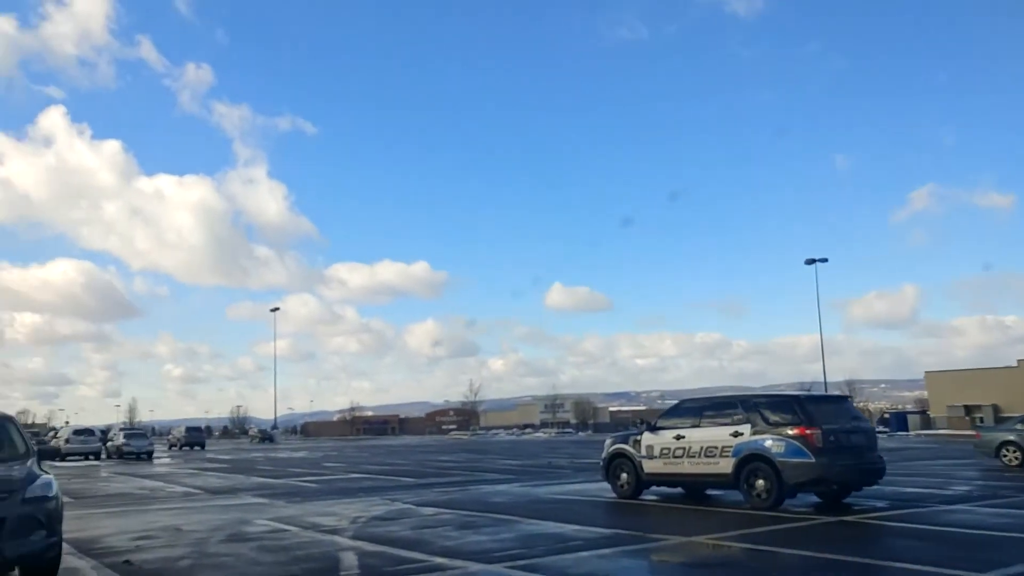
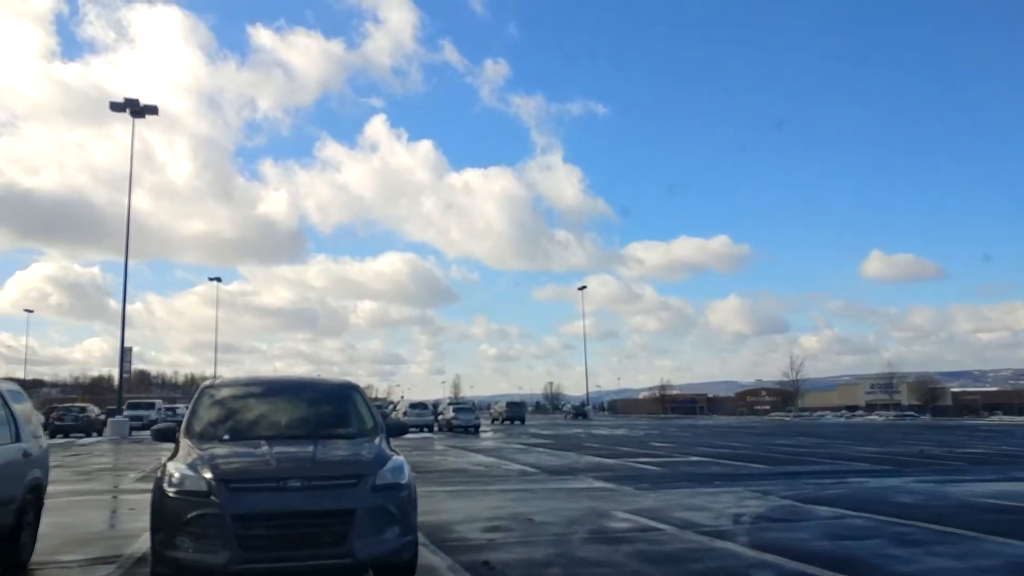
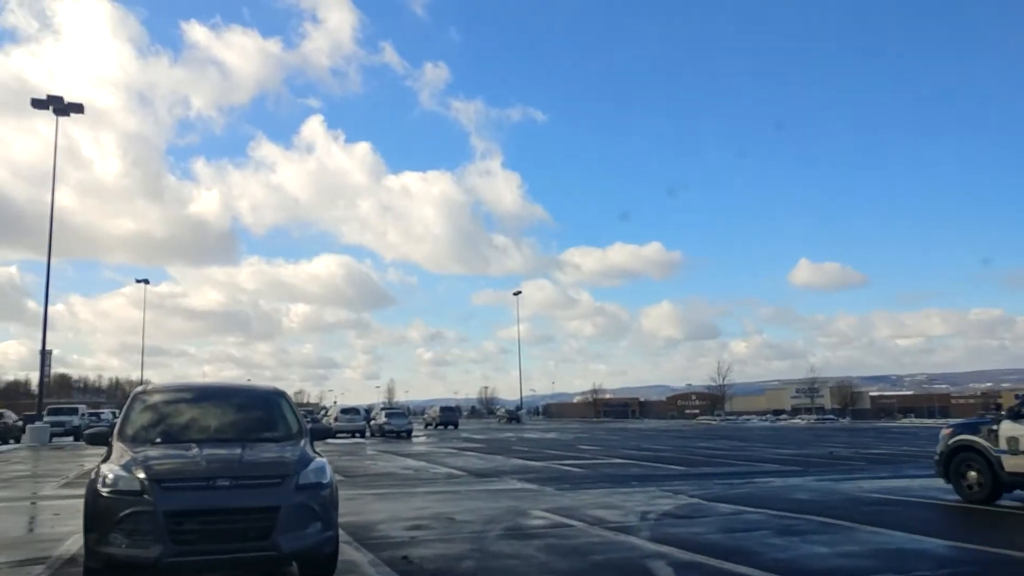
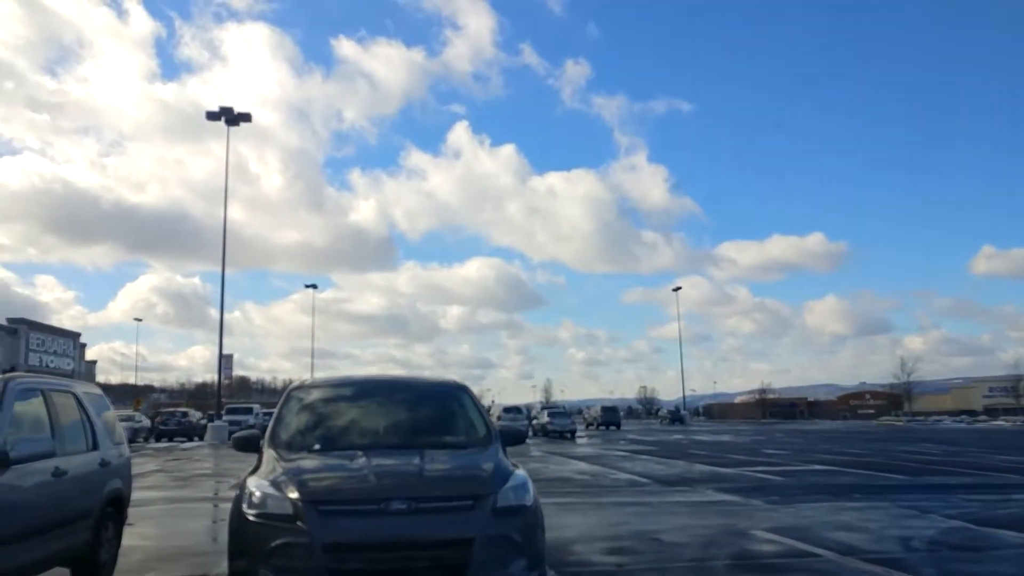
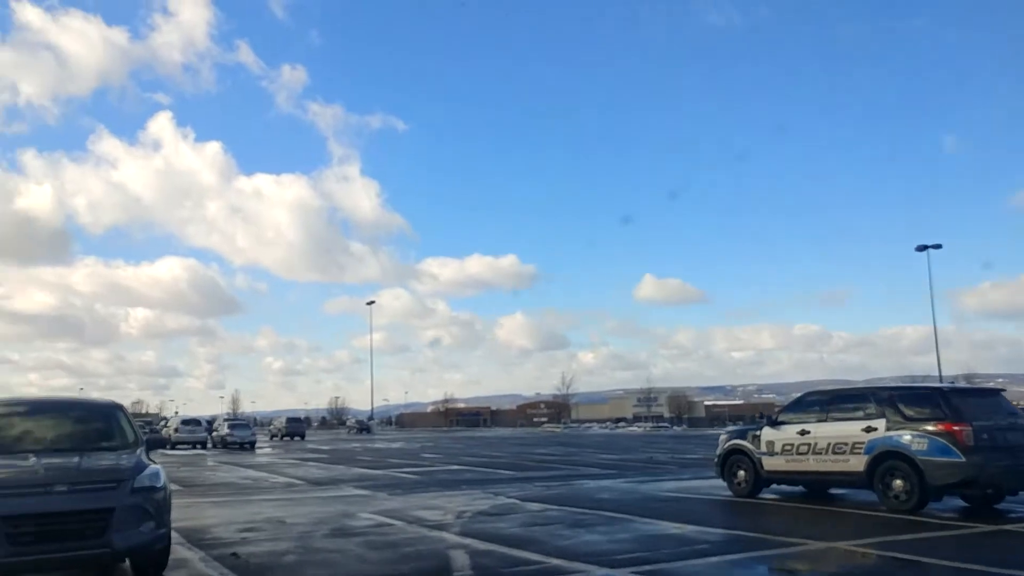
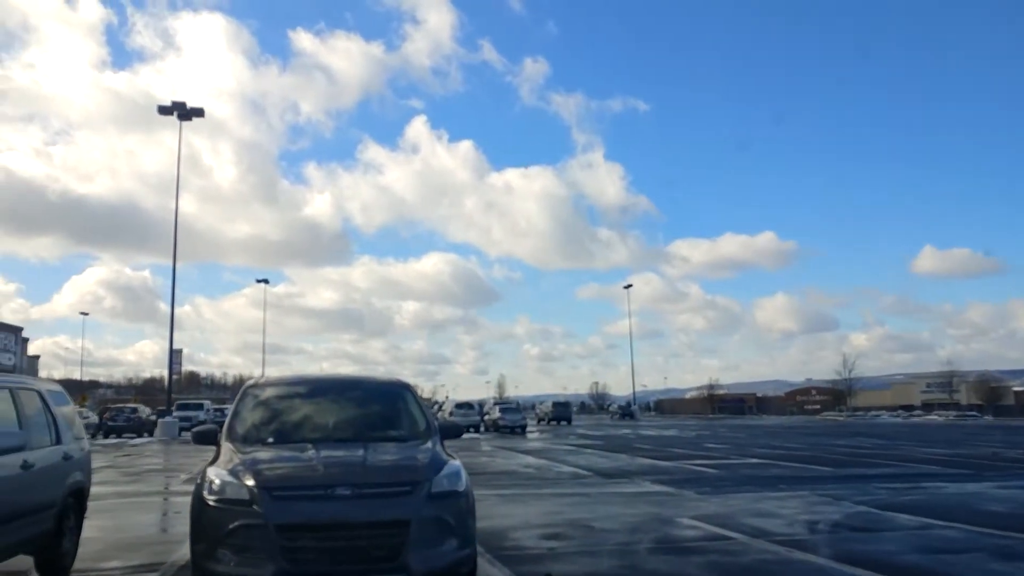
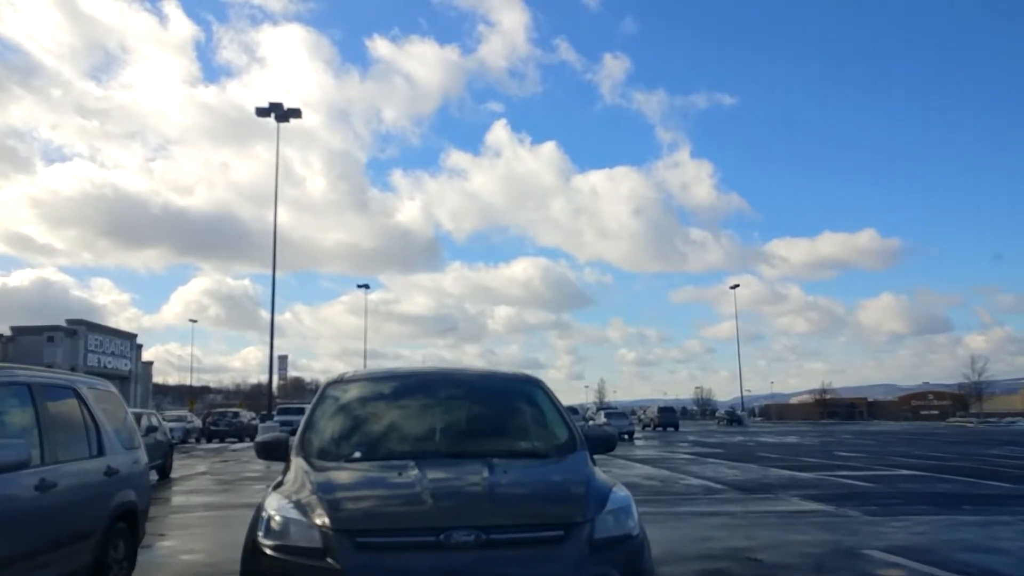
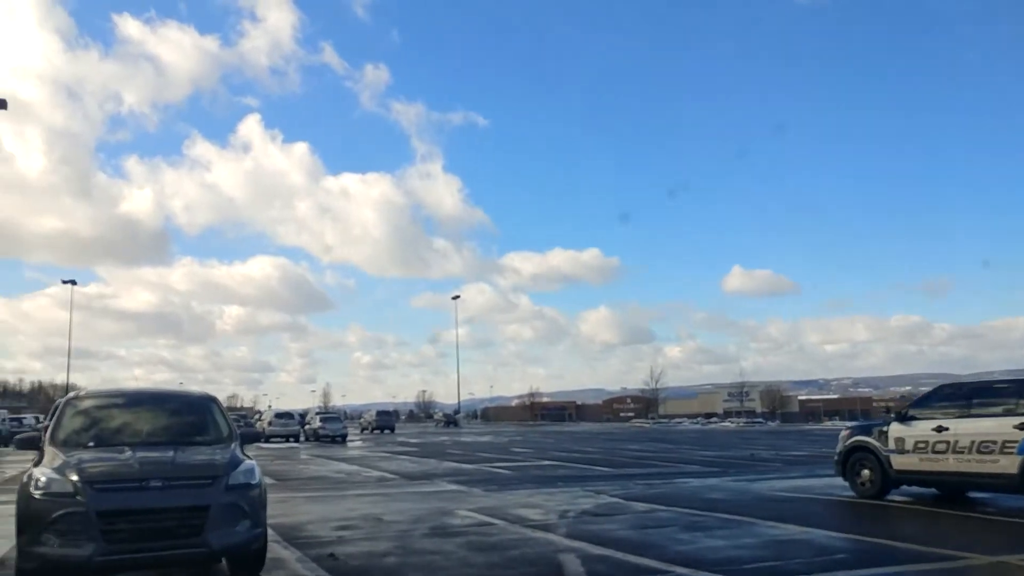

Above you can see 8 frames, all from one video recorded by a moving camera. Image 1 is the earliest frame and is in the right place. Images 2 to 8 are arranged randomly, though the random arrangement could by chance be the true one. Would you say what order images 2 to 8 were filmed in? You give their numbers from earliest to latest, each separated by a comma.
5, 8, 3, 2, 6, 4, 7
